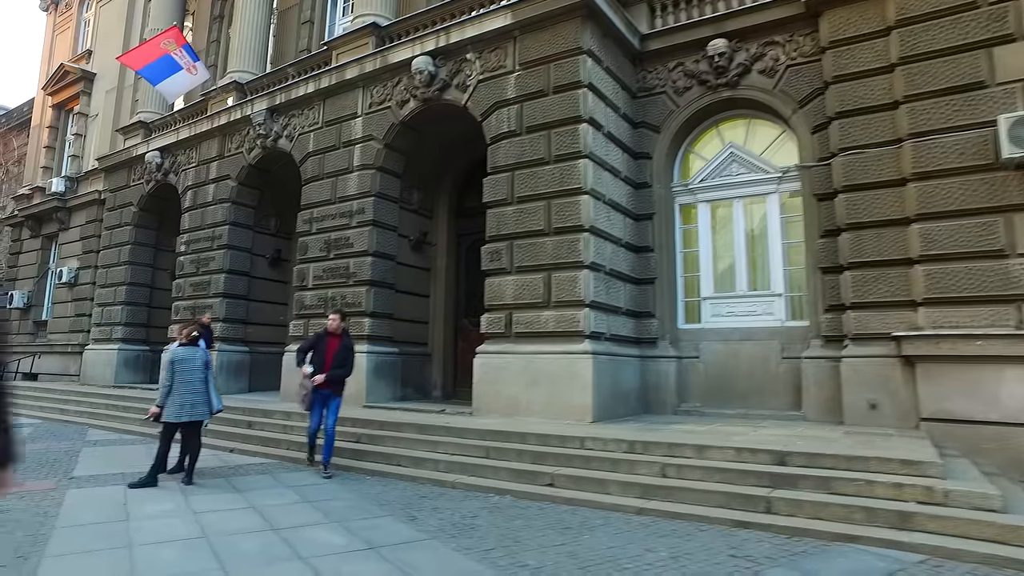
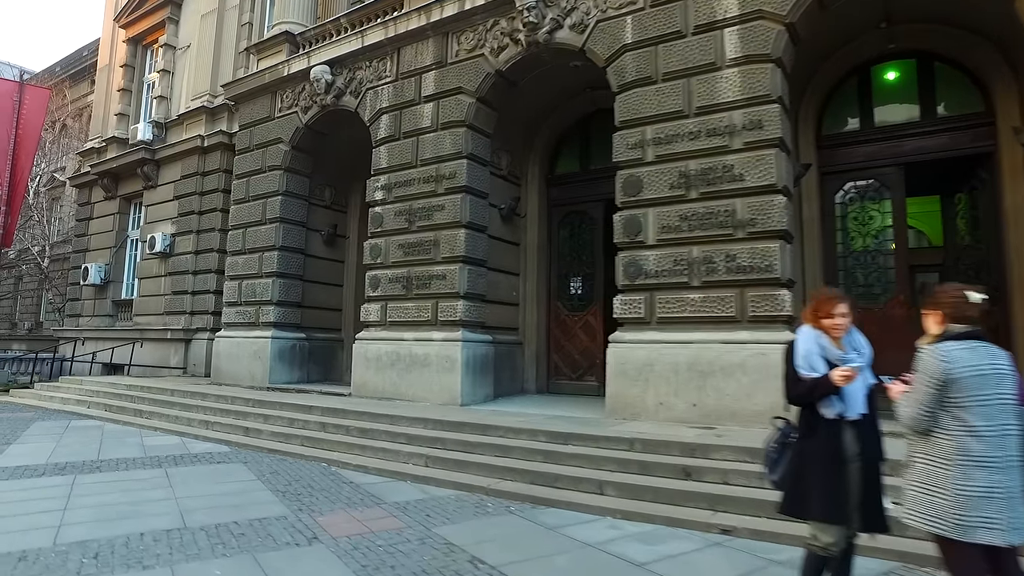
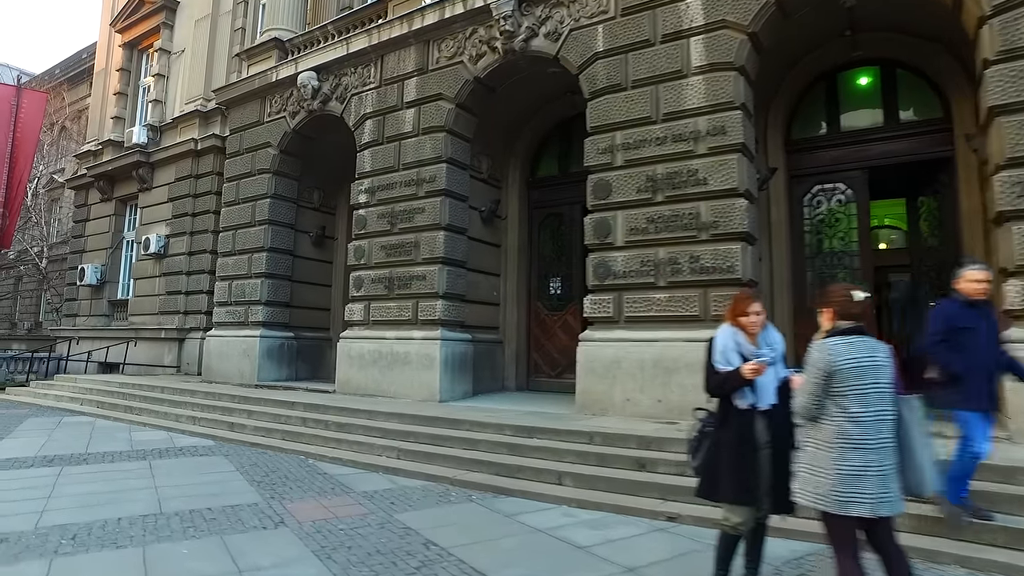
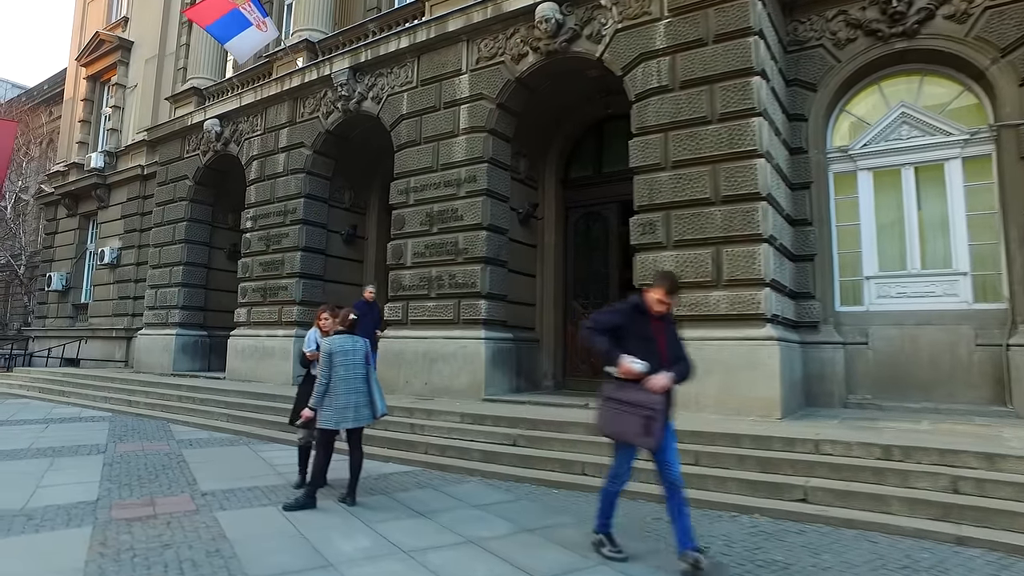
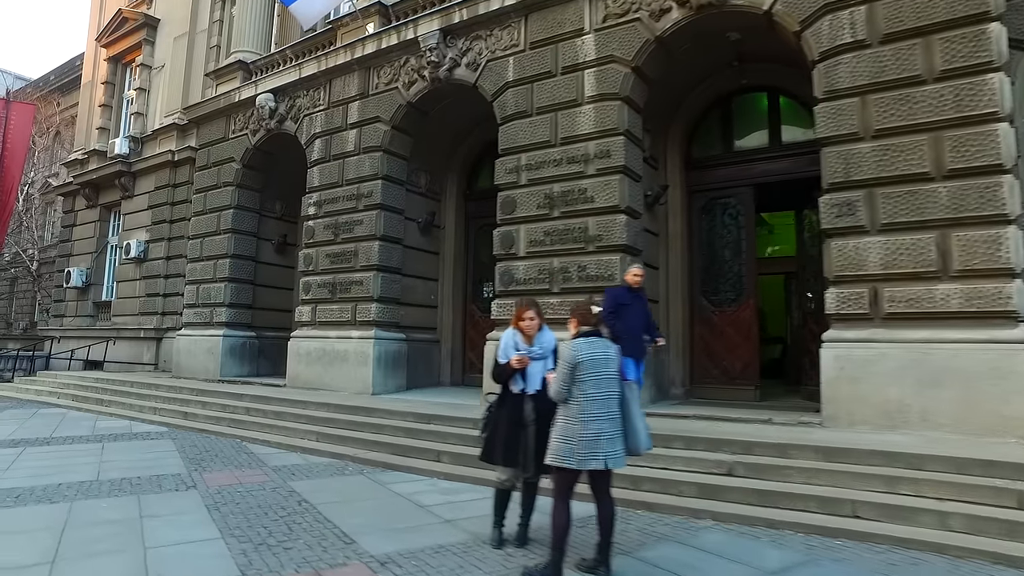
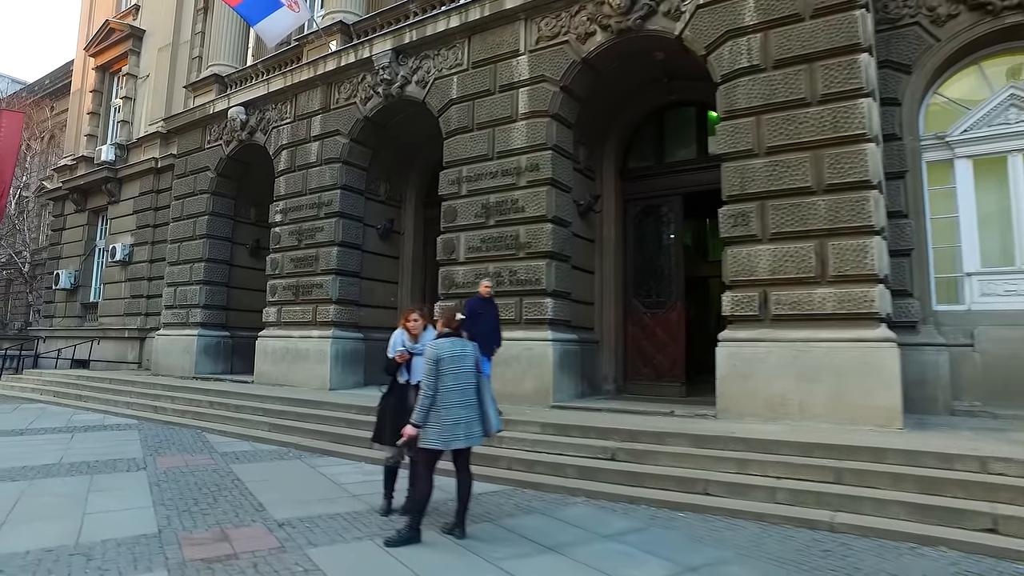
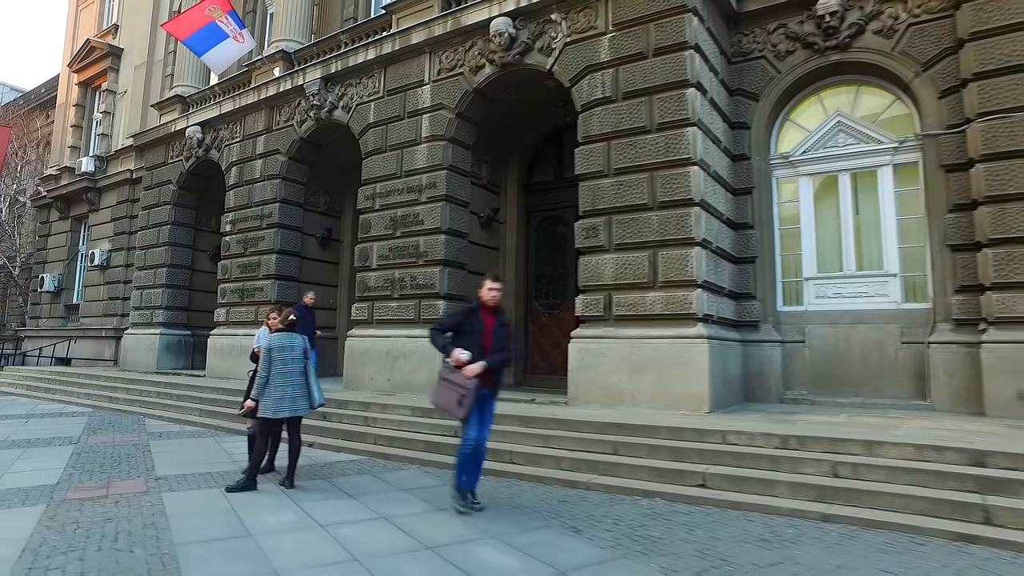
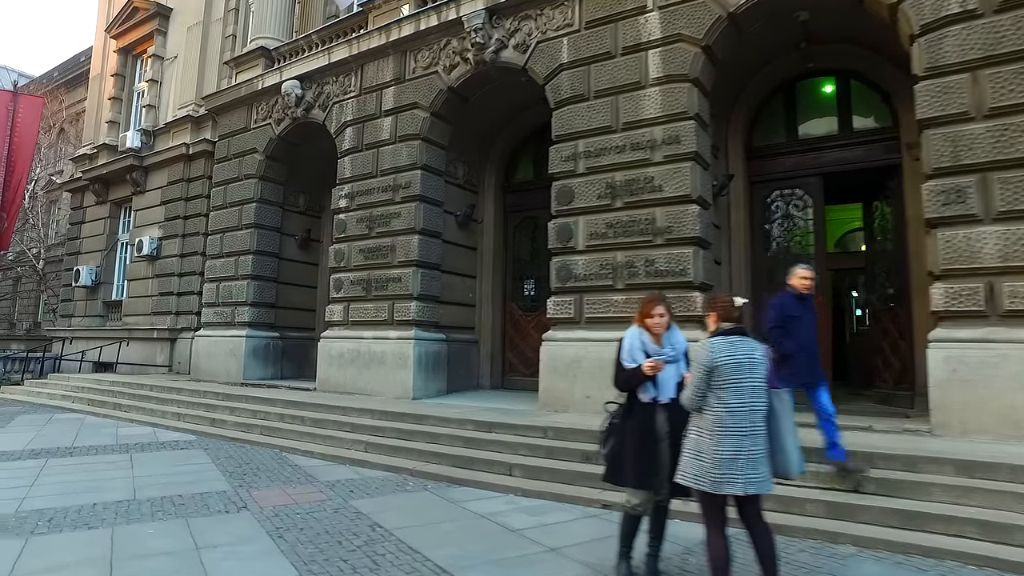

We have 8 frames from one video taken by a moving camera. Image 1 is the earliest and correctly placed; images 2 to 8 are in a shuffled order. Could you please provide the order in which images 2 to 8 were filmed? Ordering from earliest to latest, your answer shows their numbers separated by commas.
7, 4, 6, 5, 8, 3, 2
